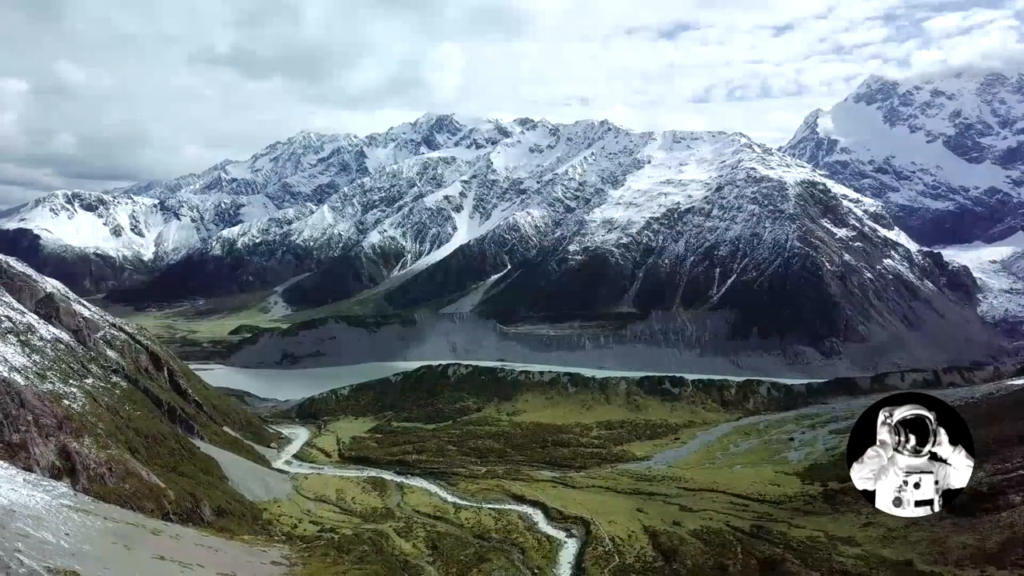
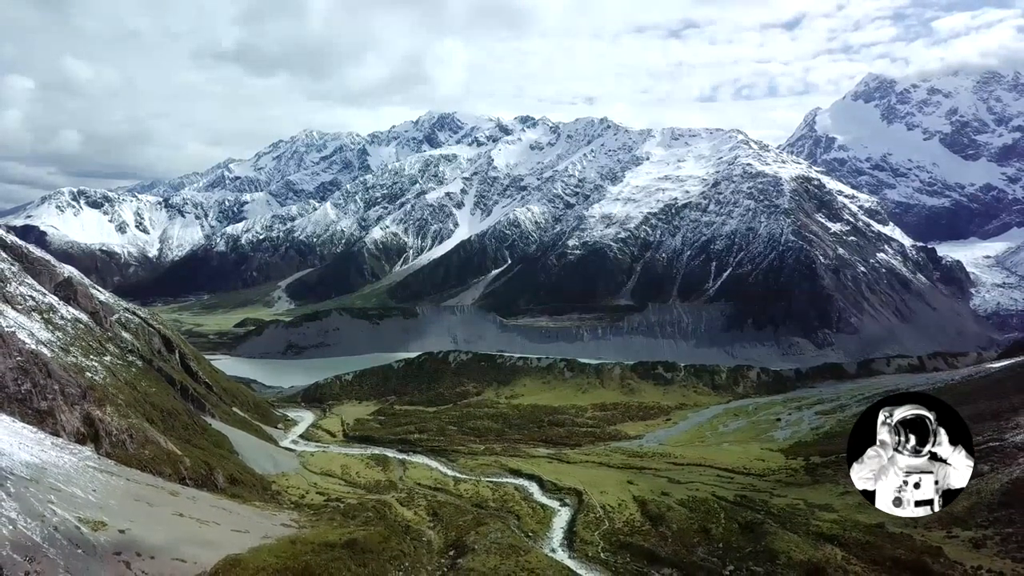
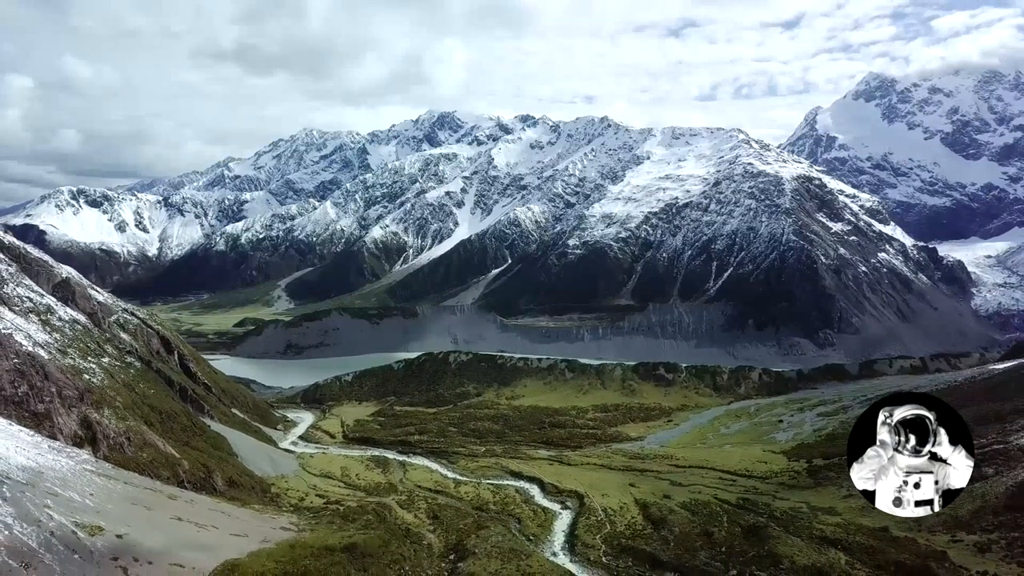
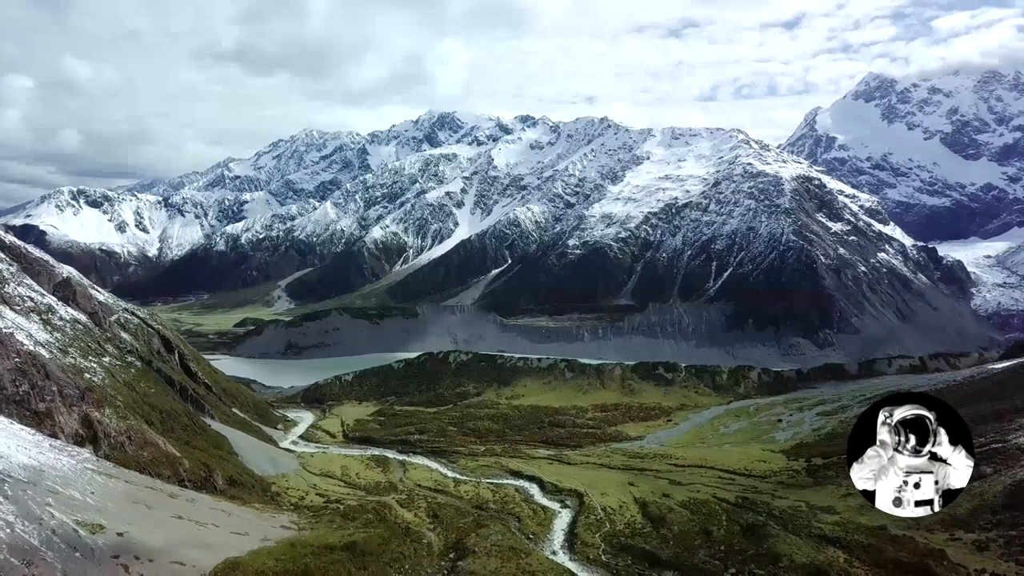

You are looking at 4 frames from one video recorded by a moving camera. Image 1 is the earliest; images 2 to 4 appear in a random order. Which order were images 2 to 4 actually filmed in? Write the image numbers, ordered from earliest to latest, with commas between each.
3, 4, 2
